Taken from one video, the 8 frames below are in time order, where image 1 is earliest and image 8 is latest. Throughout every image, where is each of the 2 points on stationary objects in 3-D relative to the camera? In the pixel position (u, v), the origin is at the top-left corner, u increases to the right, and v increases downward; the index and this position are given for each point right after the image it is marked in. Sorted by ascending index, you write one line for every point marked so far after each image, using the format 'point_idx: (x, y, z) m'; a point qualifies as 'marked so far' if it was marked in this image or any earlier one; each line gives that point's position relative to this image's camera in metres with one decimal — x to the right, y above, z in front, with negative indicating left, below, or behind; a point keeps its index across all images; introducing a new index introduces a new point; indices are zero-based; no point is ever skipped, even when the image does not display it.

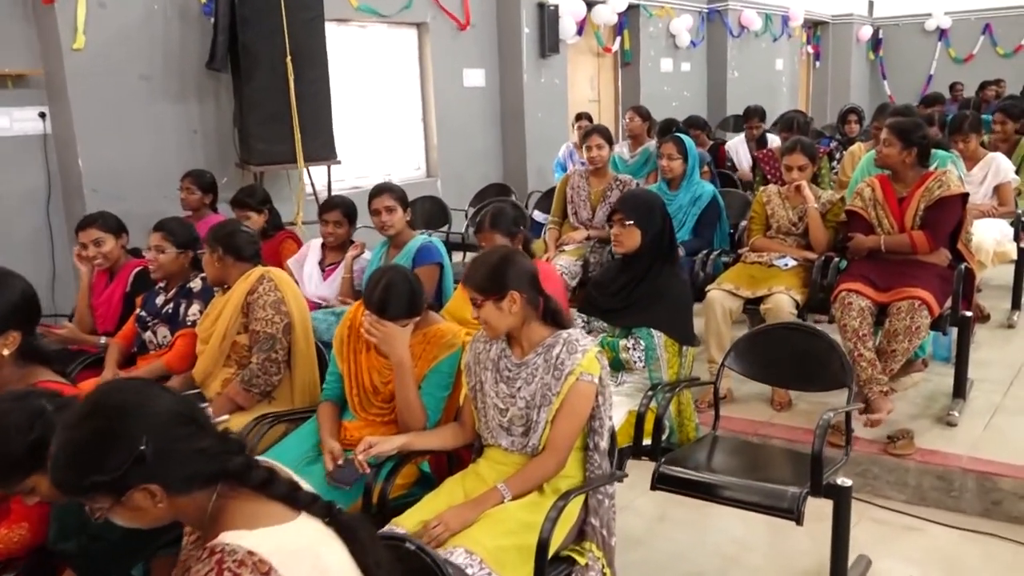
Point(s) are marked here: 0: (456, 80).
0: (-0.4, +1.6, +6.6) m
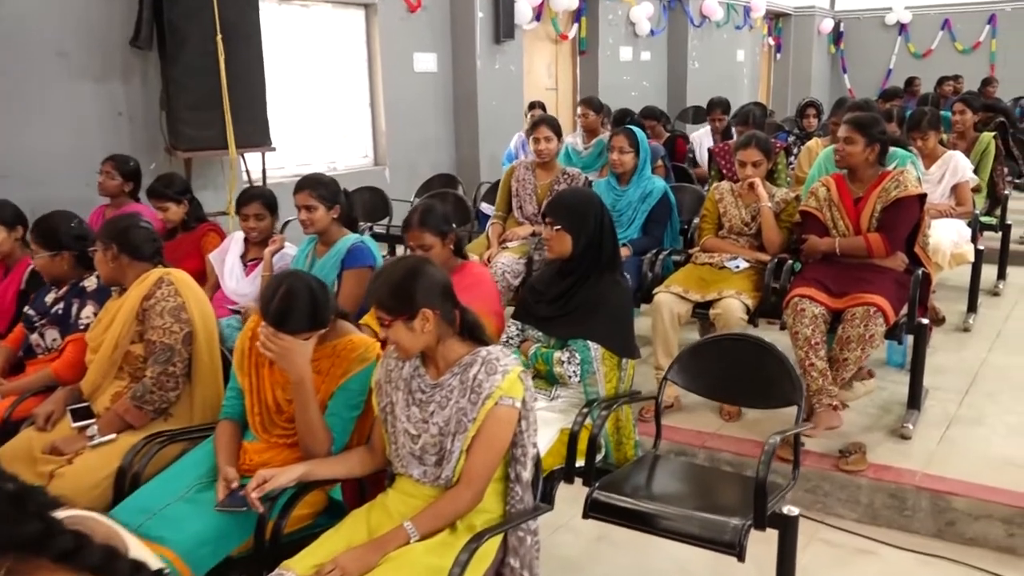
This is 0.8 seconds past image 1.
0: (-0.8, +1.7, +6.3) m
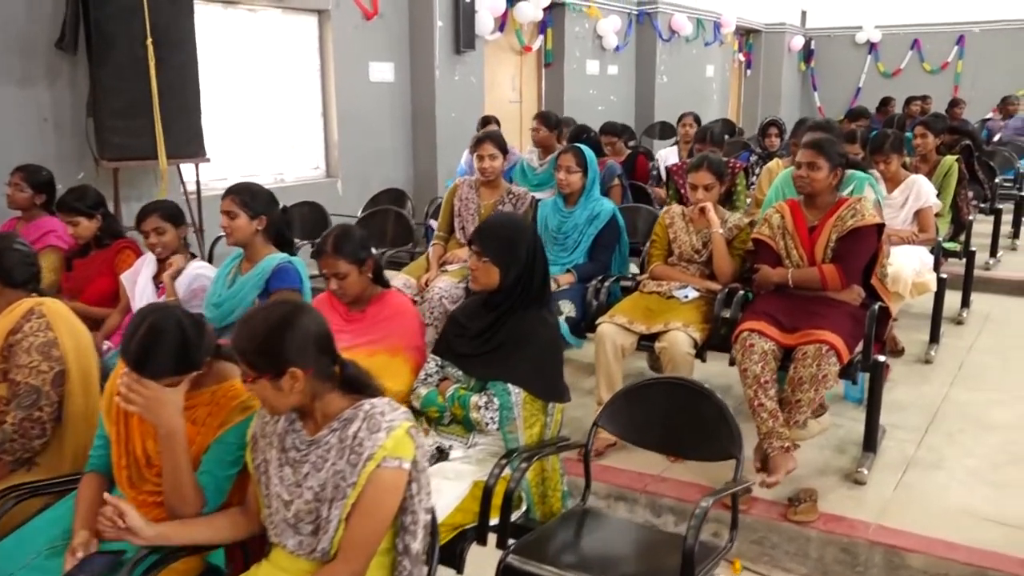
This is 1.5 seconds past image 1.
0: (-1.1, +1.5, +6.1) m
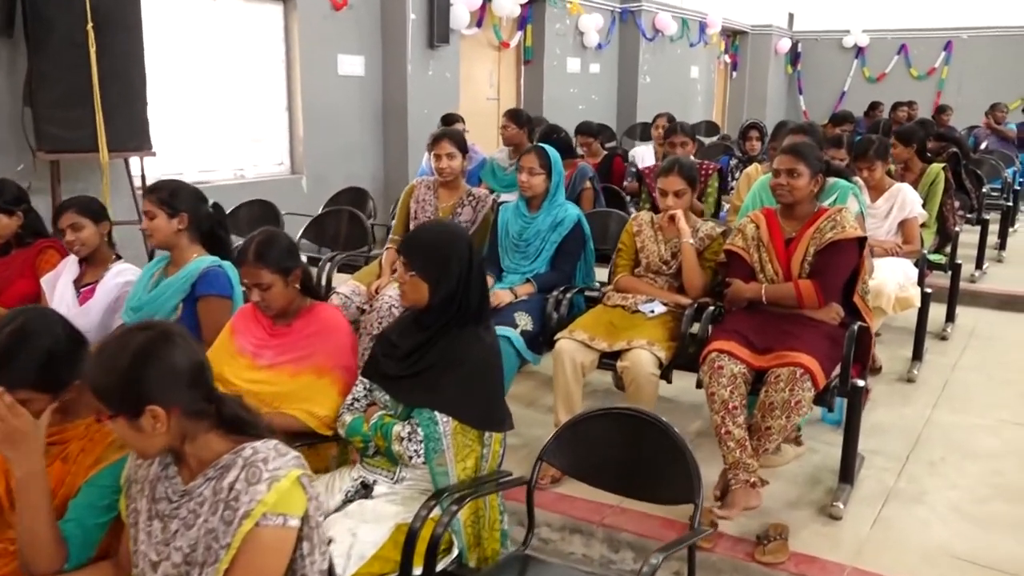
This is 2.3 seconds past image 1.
0: (-1.3, +1.5, +5.9) m
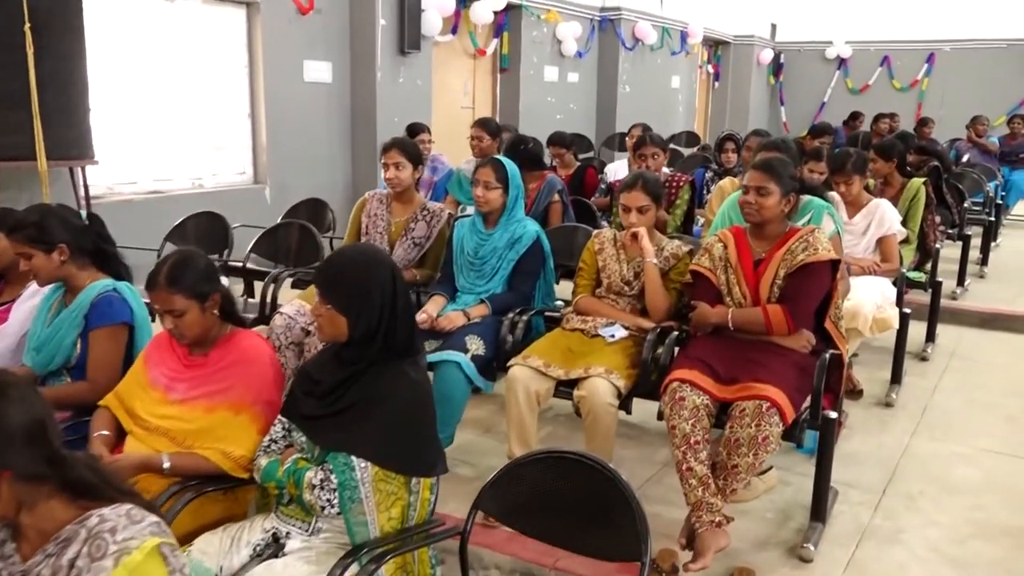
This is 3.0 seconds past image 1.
0: (-1.5, +1.4, +5.7) m
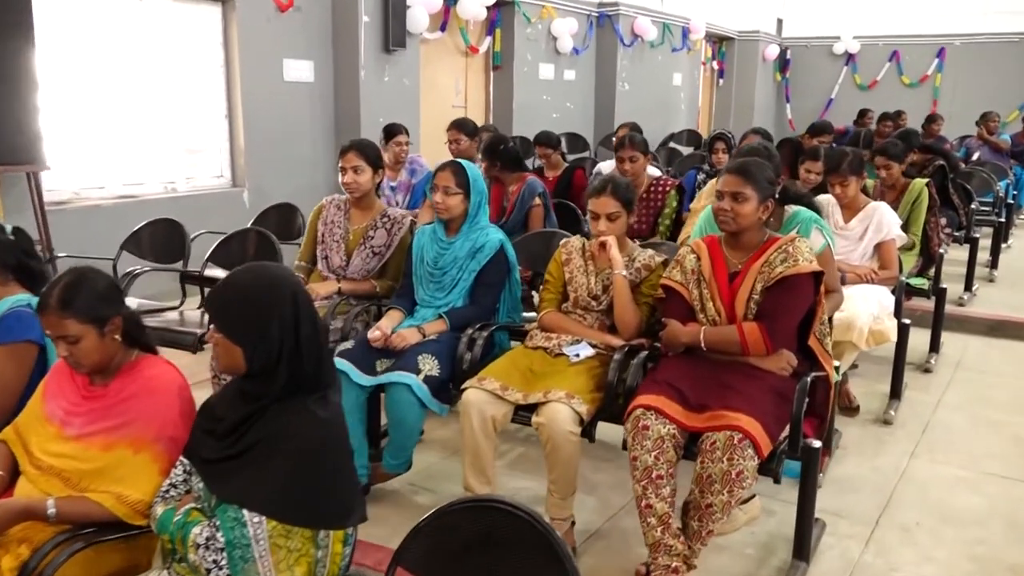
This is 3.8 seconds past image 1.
0: (-1.5, +1.4, +5.5) m
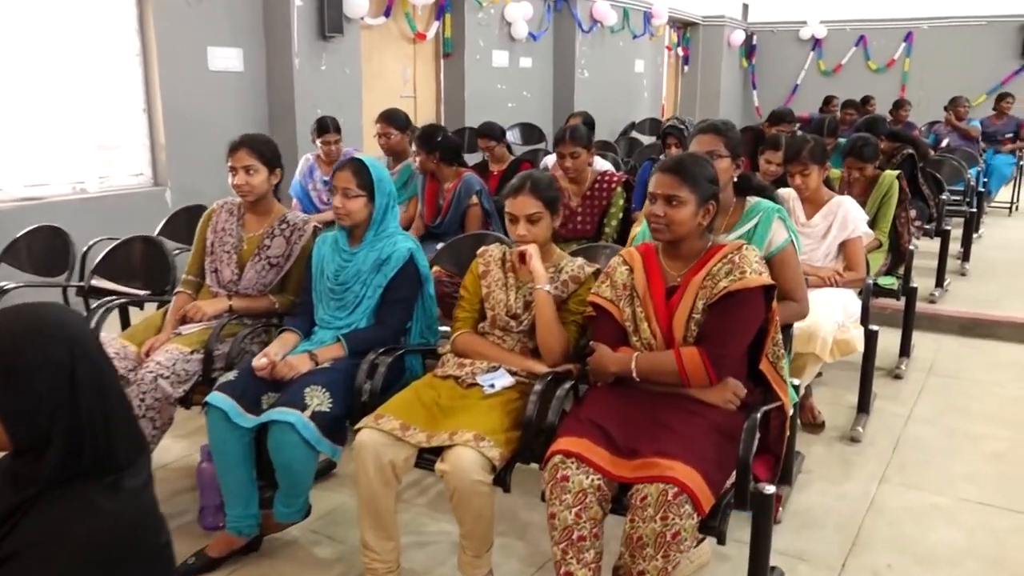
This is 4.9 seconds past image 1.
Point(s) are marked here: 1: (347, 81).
0: (-1.9, +1.4, +5.1) m
1: (-1.2, +1.4, +5.9) m
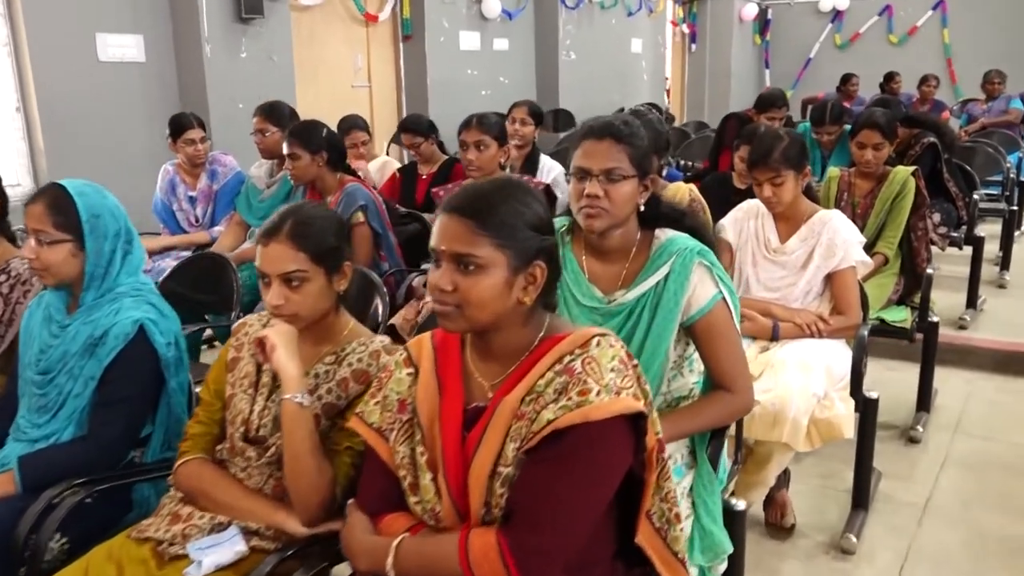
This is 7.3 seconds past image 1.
0: (-2.2, +1.2, +4.3) m
1: (-1.4, +1.3, +5.2) m
